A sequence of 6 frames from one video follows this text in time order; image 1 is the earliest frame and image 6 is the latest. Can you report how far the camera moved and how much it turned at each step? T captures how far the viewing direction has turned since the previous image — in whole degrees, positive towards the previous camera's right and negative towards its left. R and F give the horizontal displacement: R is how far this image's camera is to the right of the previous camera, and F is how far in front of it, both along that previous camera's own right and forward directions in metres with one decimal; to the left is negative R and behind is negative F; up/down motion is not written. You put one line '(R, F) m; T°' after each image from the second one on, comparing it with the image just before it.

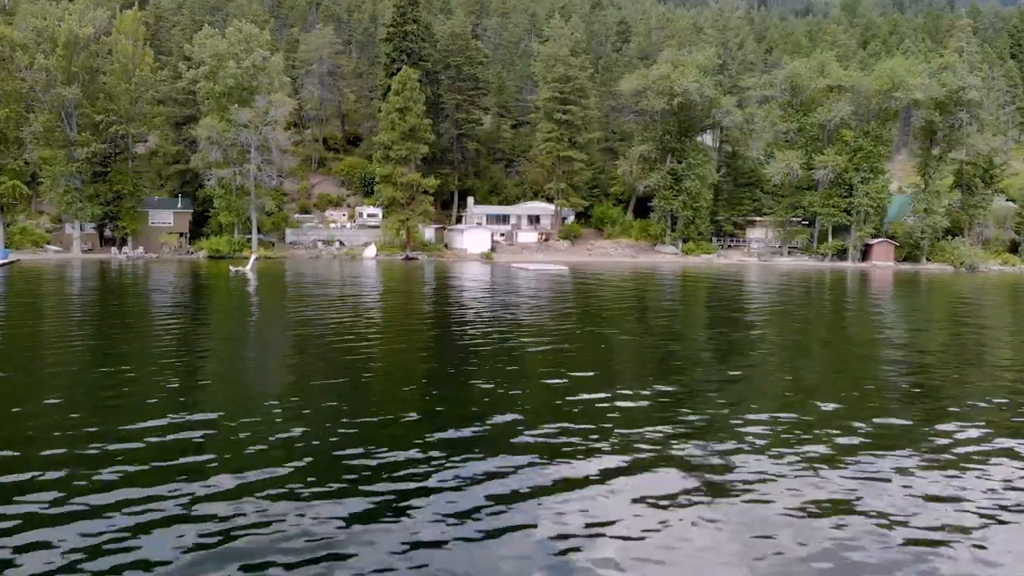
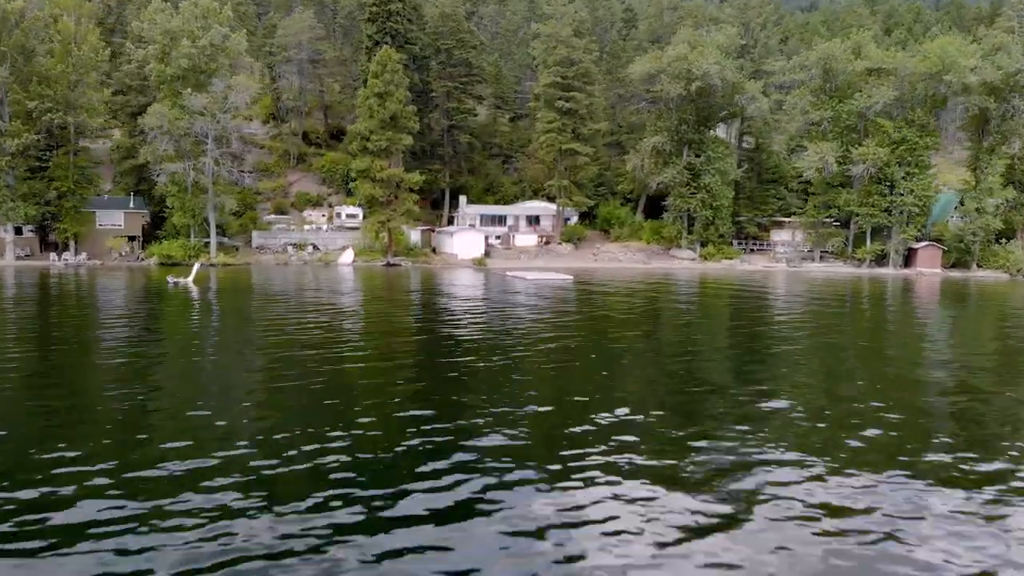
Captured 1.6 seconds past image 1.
(+0.4, +7.4) m; 0°
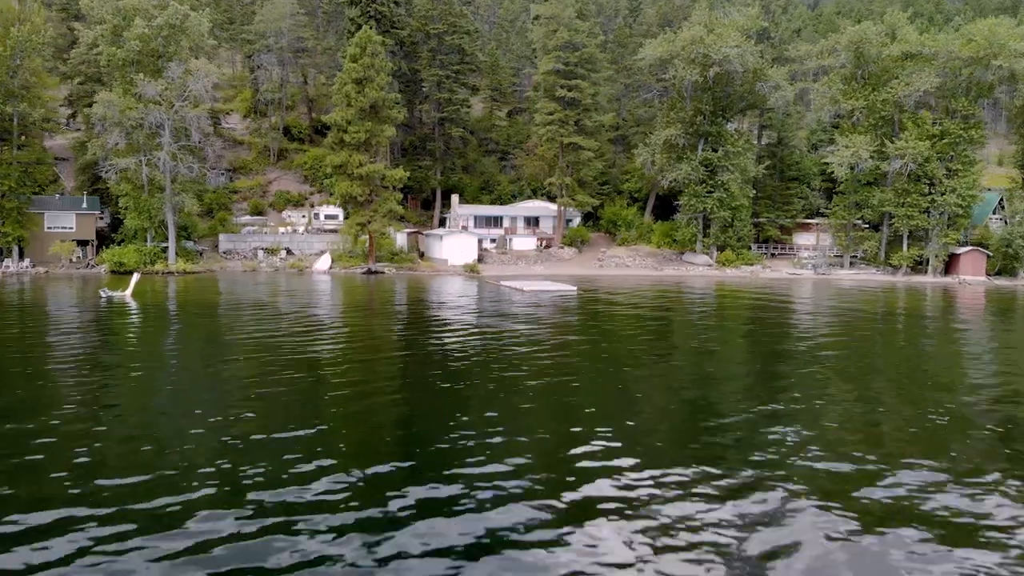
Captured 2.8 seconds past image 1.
(+0.3, +5.7) m; 0°
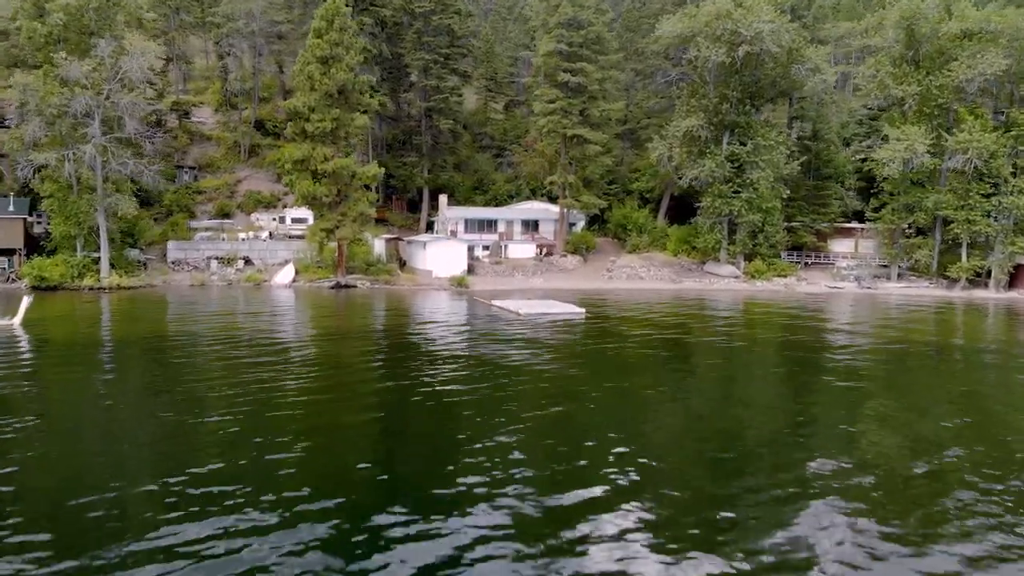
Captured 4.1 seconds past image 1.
(+0.3, +7.0) m; 0°
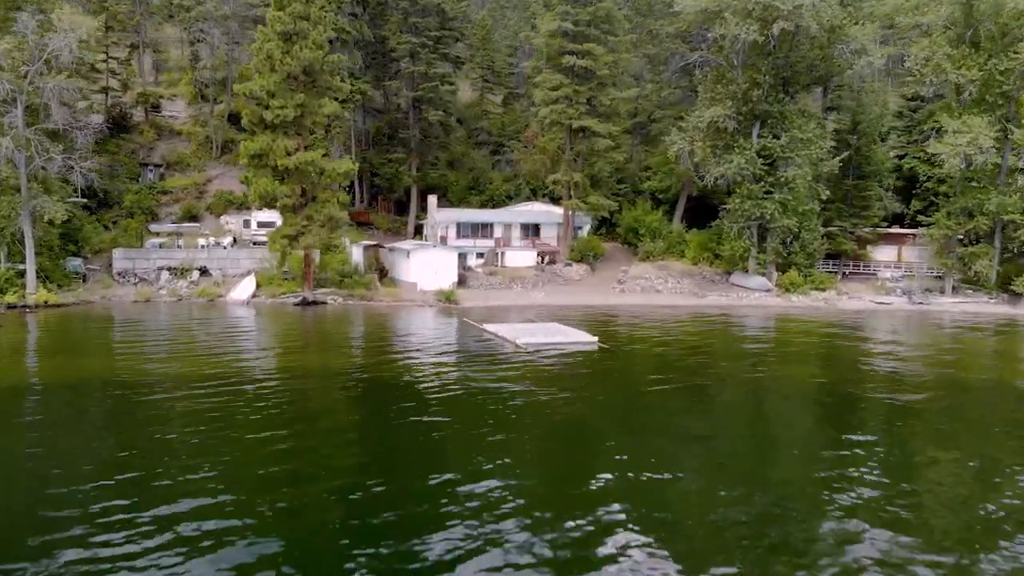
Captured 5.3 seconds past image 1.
(+0.2, +5.8) m; 0°
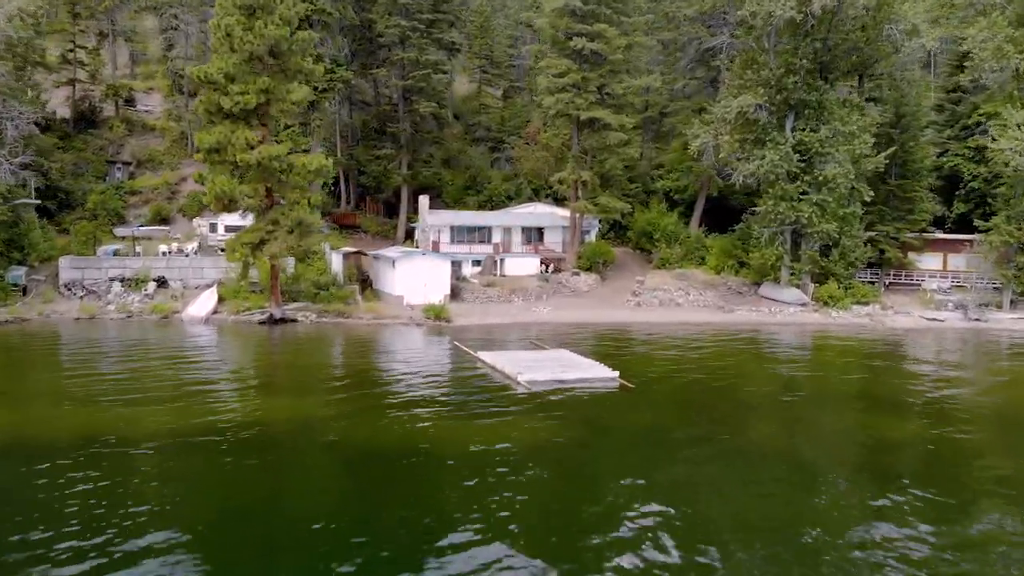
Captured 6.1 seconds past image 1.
(0.0, +4.6) m; 0°
